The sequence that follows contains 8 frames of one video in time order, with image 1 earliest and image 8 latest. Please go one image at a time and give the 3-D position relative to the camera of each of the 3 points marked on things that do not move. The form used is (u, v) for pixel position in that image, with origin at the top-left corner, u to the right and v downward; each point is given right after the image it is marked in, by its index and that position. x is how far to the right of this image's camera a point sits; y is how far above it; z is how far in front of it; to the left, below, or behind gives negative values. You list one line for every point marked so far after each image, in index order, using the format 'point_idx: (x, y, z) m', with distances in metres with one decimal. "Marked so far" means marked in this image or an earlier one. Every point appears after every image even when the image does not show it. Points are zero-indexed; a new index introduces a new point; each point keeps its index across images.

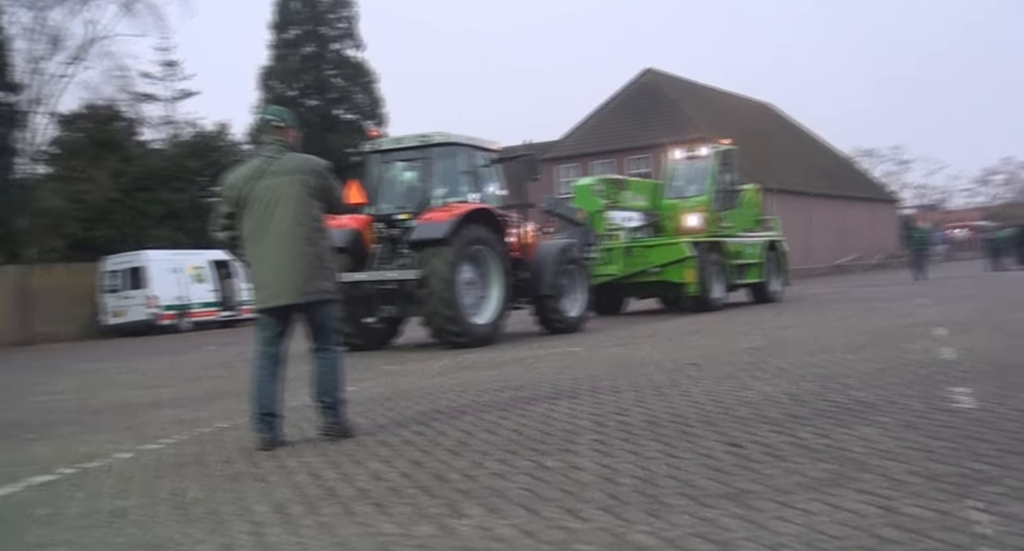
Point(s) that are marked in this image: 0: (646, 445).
0: (+1.3, -1.5, +8.9) m
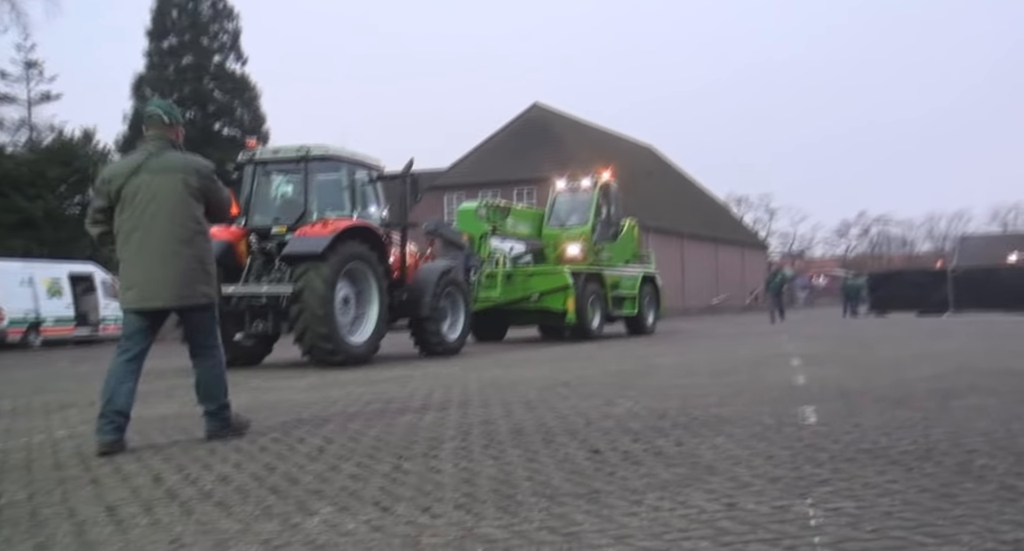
0: (0.0, -1.7, +9.1) m
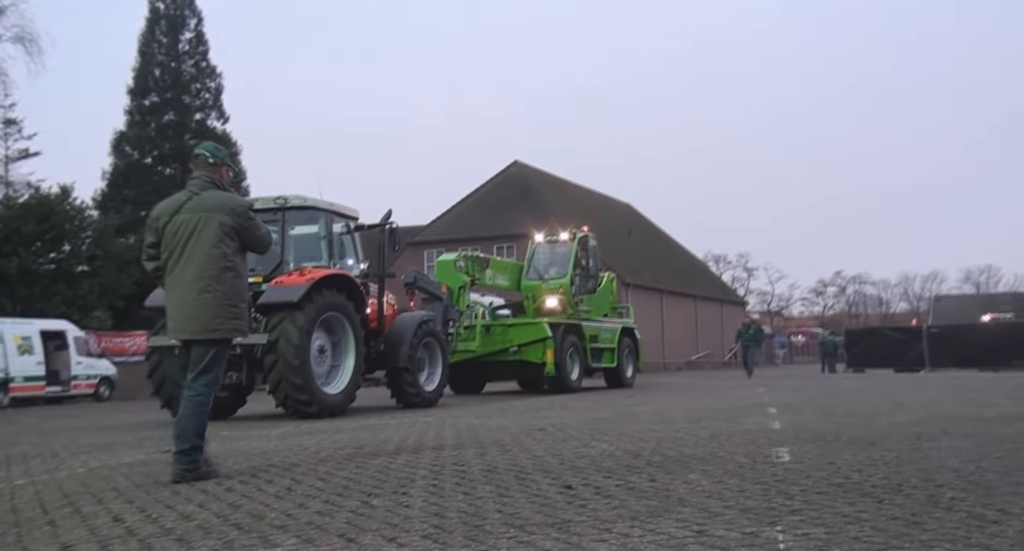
0: (-0.3, -2.0, +9.1) m
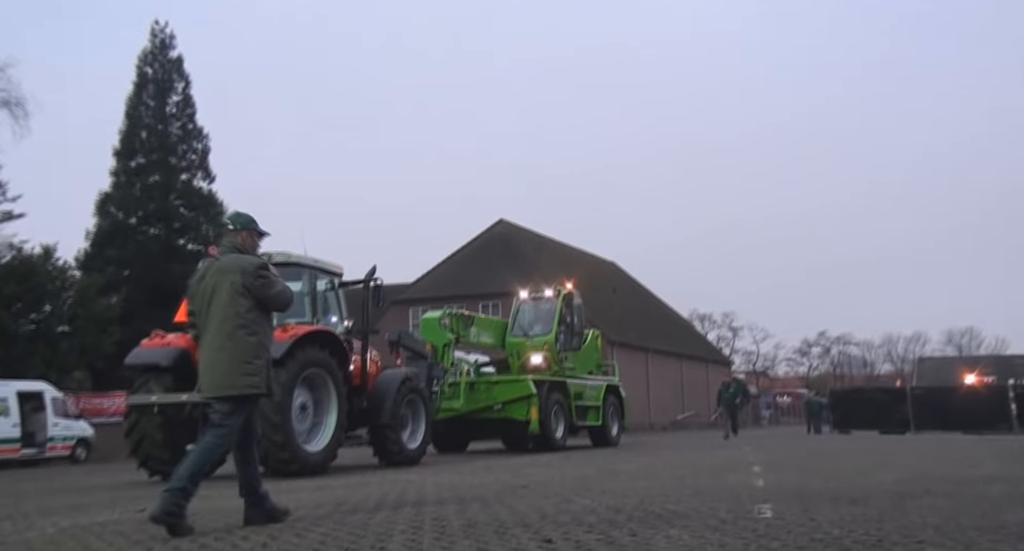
0: (-0.5, -2.5, +9.0) m
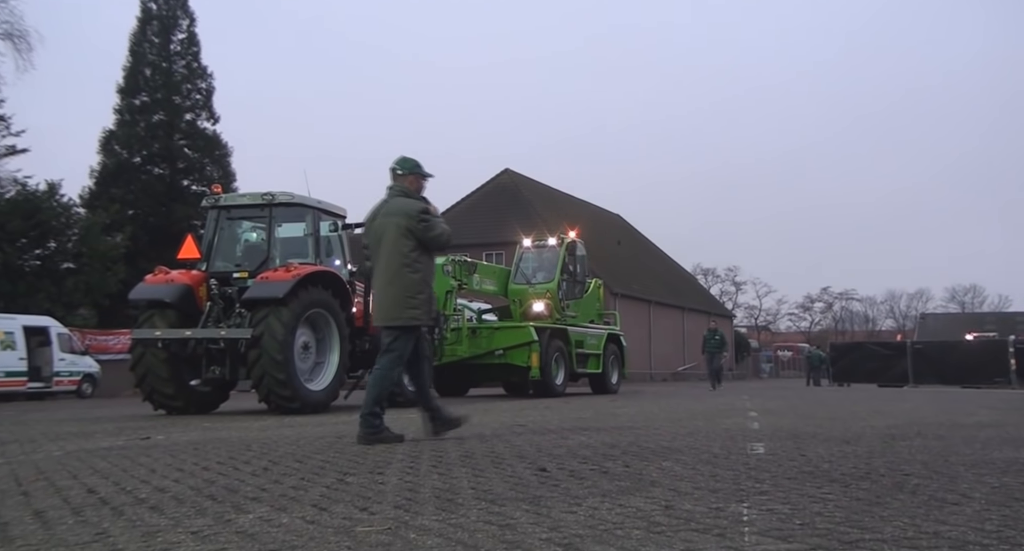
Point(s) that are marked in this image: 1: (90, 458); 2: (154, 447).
0: (-0.6, -1.9, +9.3) m
1: (-4.1, -1.8, +9.4) m
2: (-3.6, -1.7, +9.8) m
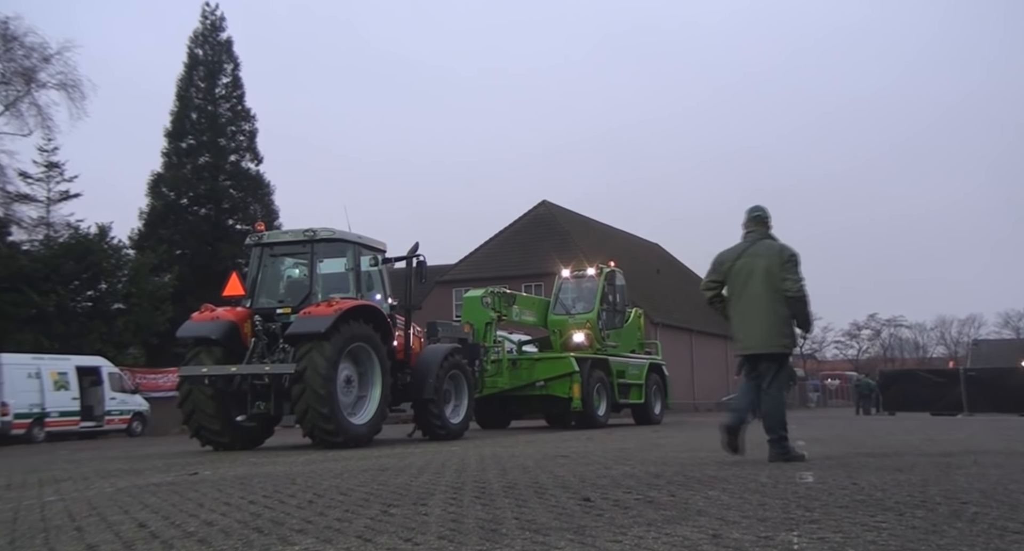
0: (-0.2, -2.2, +9.3) m
1: (-3.6, -2.1, +9.6) m
2: (-3.2, -2.1, +9.9) m
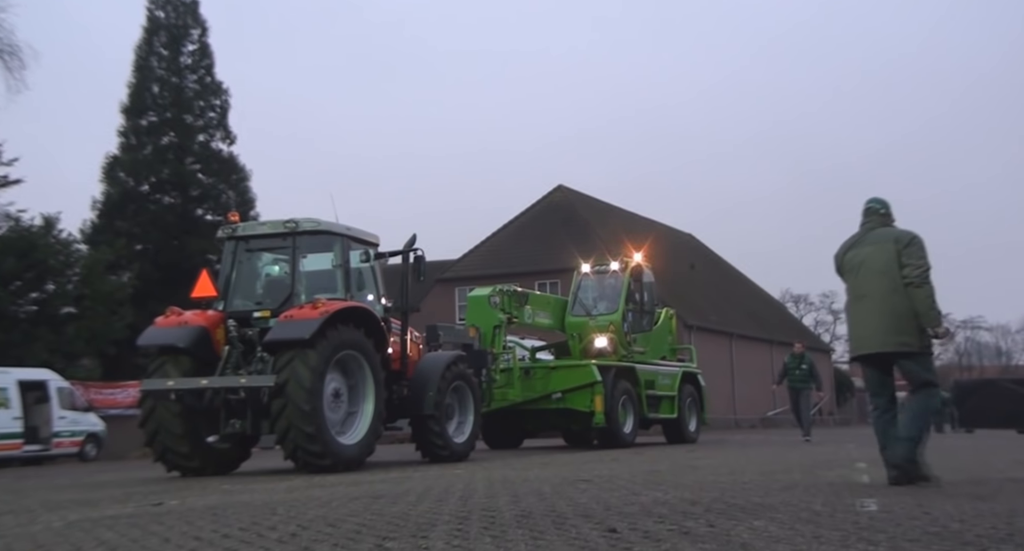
0: (0.0, -2.1, +7.9) m
1: (-3.5, -2.1, +8.2) m
2: (-3.0, -2.1, +8.5) m
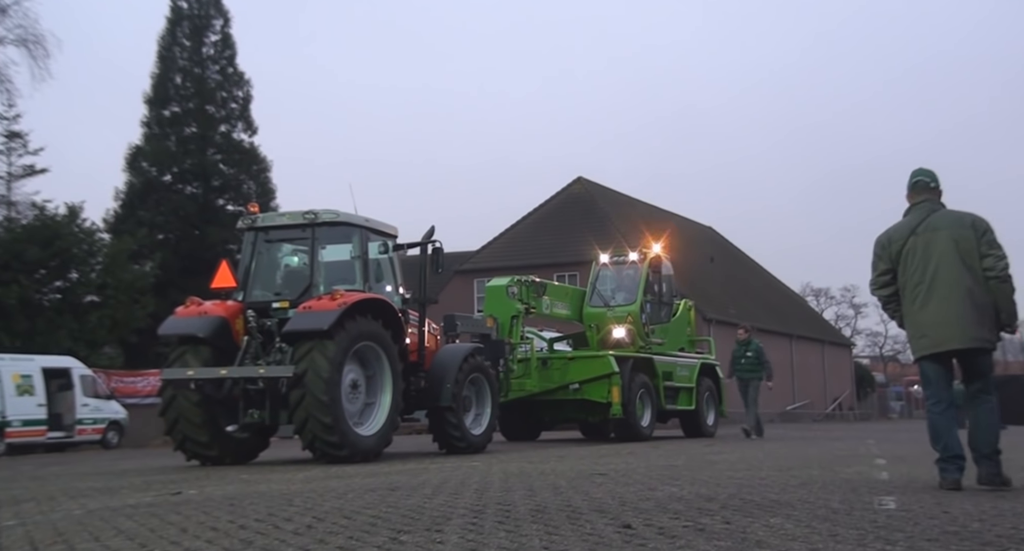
0: (+0.1, -2.0, +7.9) m
1: (-3.4, -2.0, +8.2) m
2: (-2.9, -2.0, +8.6) m
